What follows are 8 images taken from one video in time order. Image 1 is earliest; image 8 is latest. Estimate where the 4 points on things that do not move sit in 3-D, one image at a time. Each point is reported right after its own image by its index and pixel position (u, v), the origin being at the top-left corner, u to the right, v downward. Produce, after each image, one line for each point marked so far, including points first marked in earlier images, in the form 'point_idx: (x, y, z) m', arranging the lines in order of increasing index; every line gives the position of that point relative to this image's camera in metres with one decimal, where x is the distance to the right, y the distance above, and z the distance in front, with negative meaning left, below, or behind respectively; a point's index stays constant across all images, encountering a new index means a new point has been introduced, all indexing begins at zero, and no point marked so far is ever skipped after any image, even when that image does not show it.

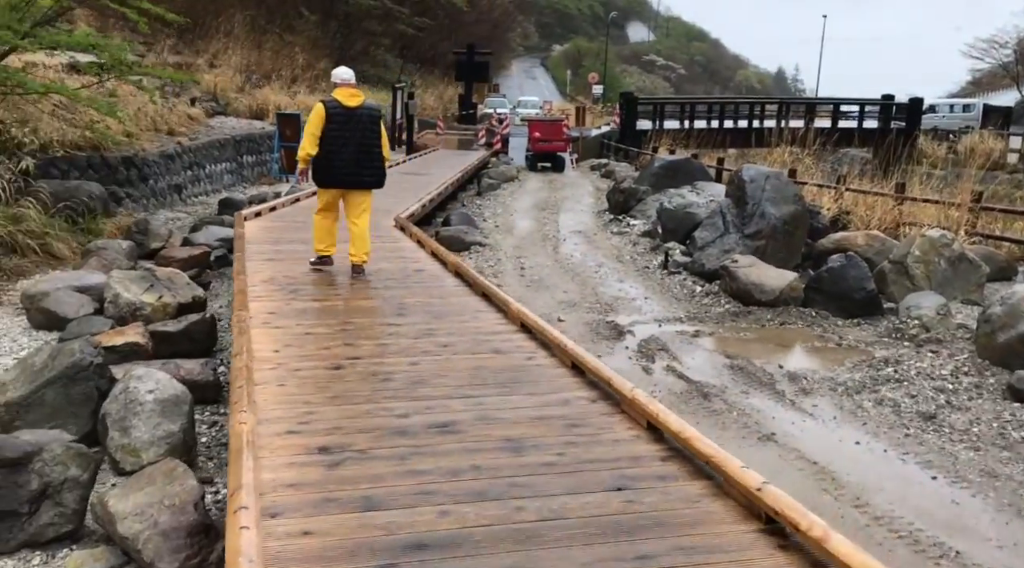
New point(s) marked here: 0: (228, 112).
0: (-6.4, +3.8, +19.4) m
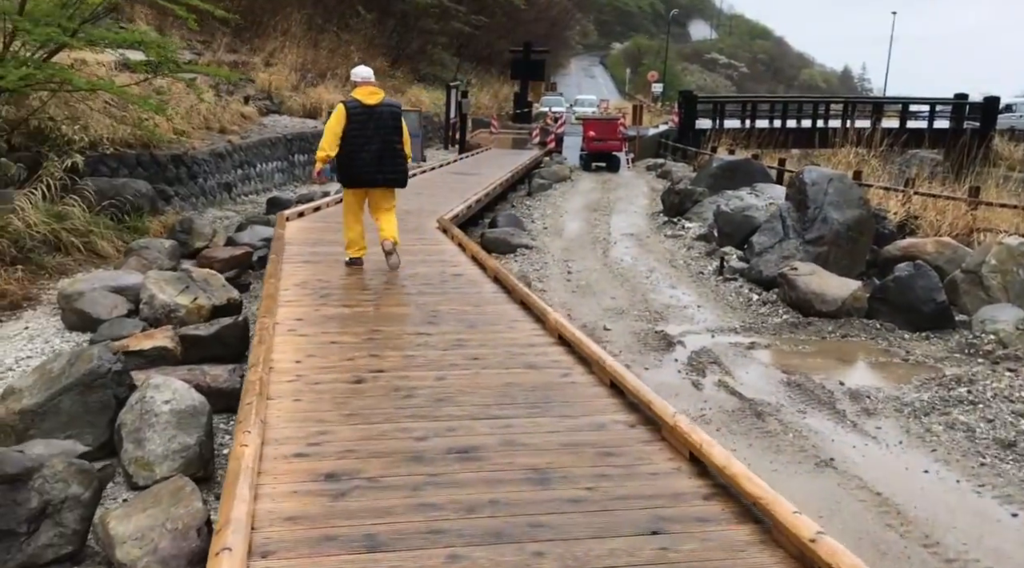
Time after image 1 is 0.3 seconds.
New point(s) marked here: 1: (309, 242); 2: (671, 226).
0: (-5.2, +3.9, +19.4) m
1: (-1.9, +0.4, +7.9) m
2: (+2.3, +0.8, +12.5) m
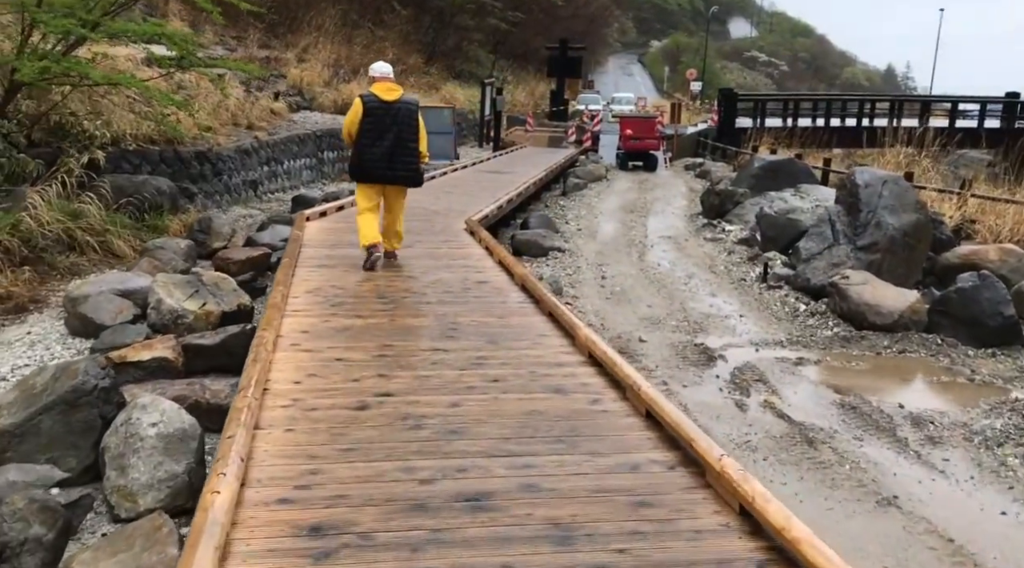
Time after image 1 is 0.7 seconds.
0: (-4.4, +3.9, +19.2) m
1: (-1.6, +0.3, +7.5) m
2: (+2.8, +0.8, +12.0) m
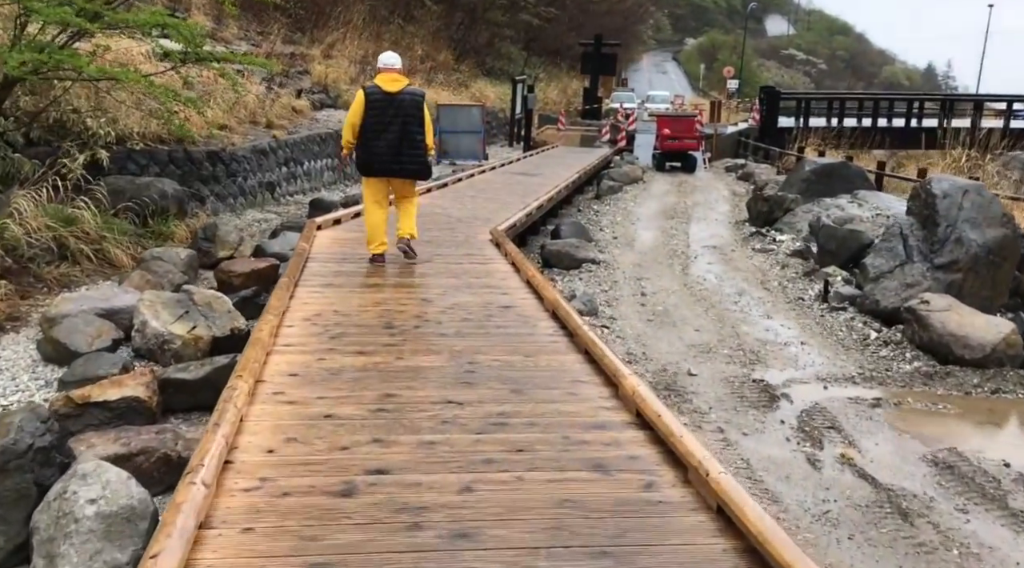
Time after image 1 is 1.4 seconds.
0: (-3.7, +3.8, +18.5) m
1: (-1.4, +0.2, +6.7) m
2: (+3.2, +0.6, +11.0) m
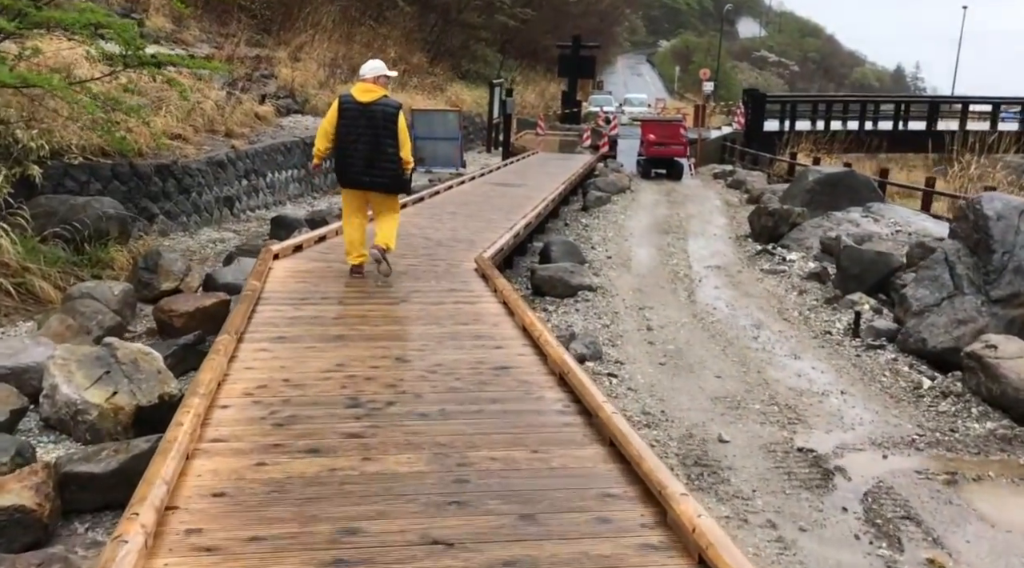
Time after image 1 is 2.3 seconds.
0: (-4.2, +3.4, +17.3) m
1: (-1.4, -0.1, +5.6) m
2: (+3.0, +0.3, +10.1) m
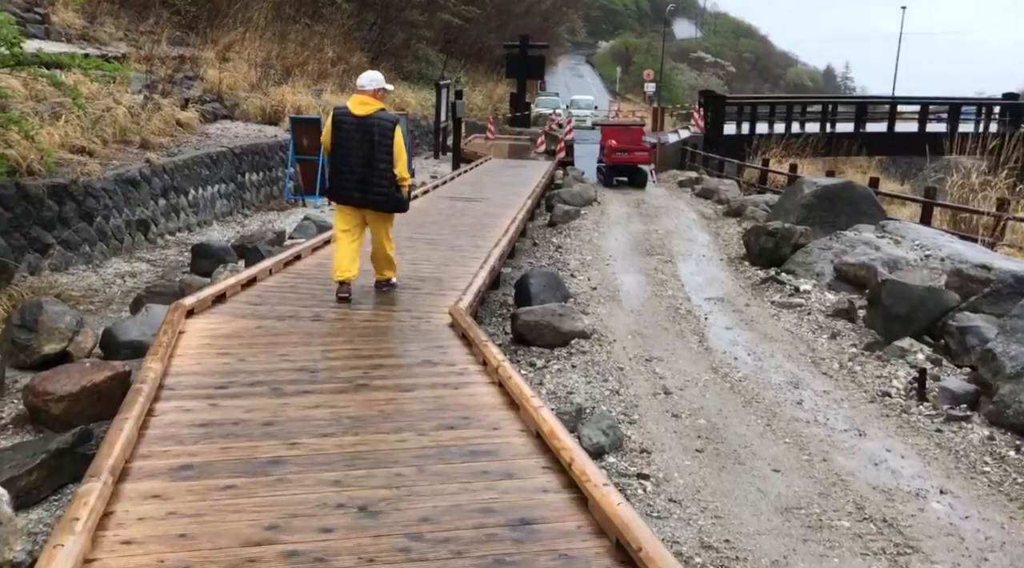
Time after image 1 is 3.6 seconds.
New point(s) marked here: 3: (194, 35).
0: (-5.0, +3.0, +15.5) m
1: (-1.4, -0.5, +4.1) m
2: (+2.7, 0.0, +8.8) m
3: (-6.9, +5.4, +18.8) m
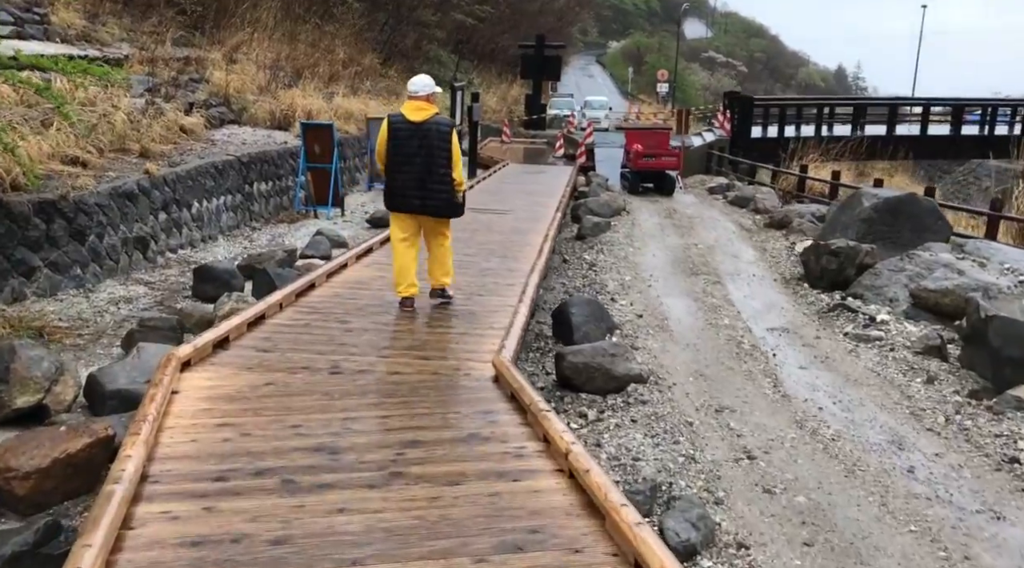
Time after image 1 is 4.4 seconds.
0: (-4.6, +2.7, +14.7) m
1: (-1.1, -0.8, +3.2) m
2: (+3.0, -0.3, +7.8) m
3: (-6.5, +5.1, +18.0) m
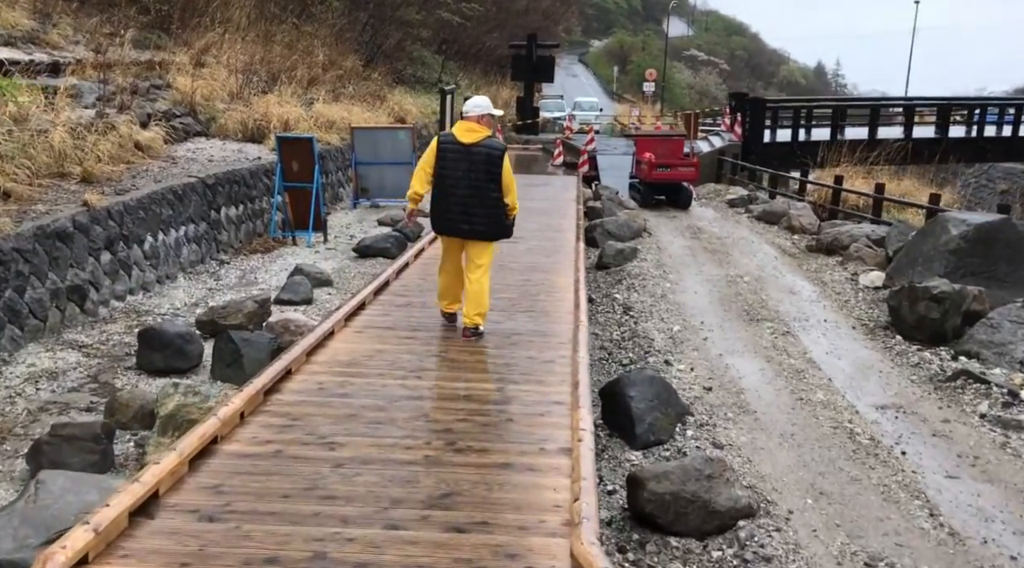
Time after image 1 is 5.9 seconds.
0: (-4.5, +2.2, +12.8) m
1: (-0.8, -1.2, +1.4) m
2: (+3.2, -0.7, +6.2) m
3: (-6.5, +4.6, +16.1) m
